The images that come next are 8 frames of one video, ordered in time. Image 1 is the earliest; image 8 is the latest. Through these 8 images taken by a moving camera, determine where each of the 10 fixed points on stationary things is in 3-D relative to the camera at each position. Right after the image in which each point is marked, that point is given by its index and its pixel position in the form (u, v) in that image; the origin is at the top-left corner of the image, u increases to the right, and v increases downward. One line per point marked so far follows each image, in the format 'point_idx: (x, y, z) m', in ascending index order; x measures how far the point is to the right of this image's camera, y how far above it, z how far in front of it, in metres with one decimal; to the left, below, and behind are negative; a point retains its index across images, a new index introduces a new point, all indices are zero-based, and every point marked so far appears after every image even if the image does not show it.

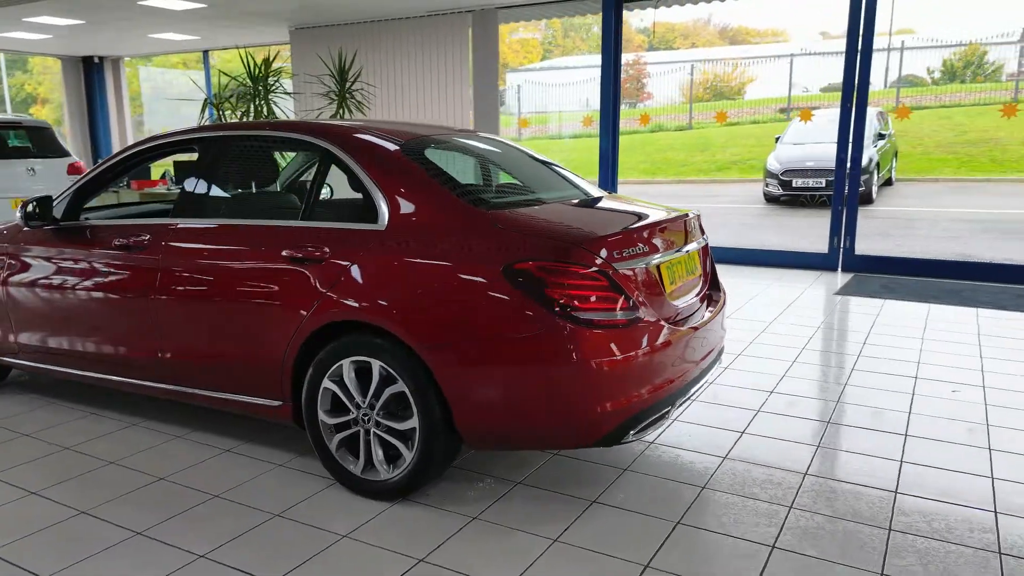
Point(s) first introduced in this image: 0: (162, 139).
0: (-1.6, +0.7, +3.5) m
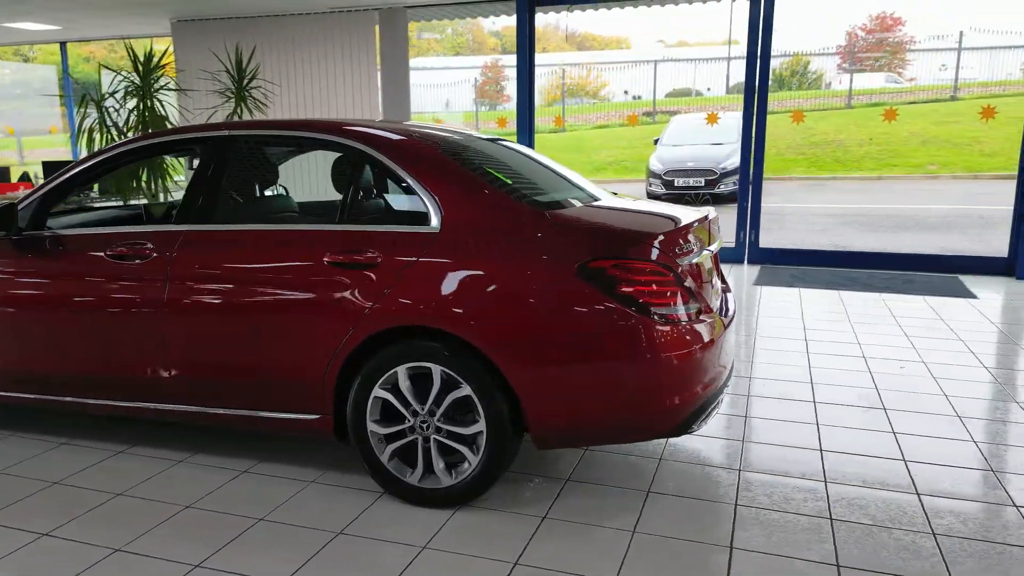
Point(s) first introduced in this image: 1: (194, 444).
0: (-1.5, +0.6, +3.2) m
1: (-1.5, -0.7, +3.4) m
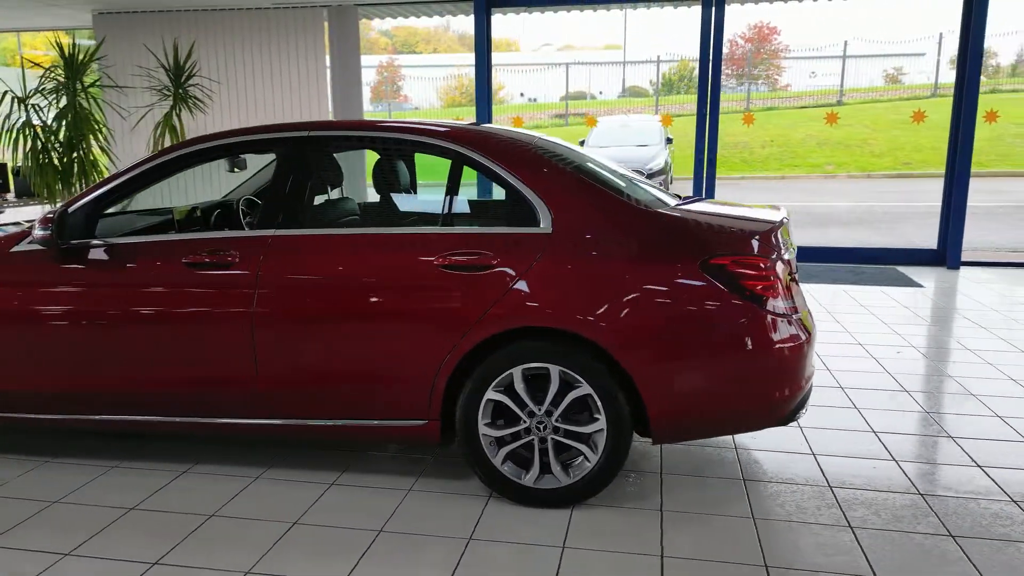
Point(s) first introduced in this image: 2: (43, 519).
0: (-1.1, +0.6, +3.1) m
1: (-1.1, -0.8, +3.3) m
2: (-1.7, -0.9, +2.7) m
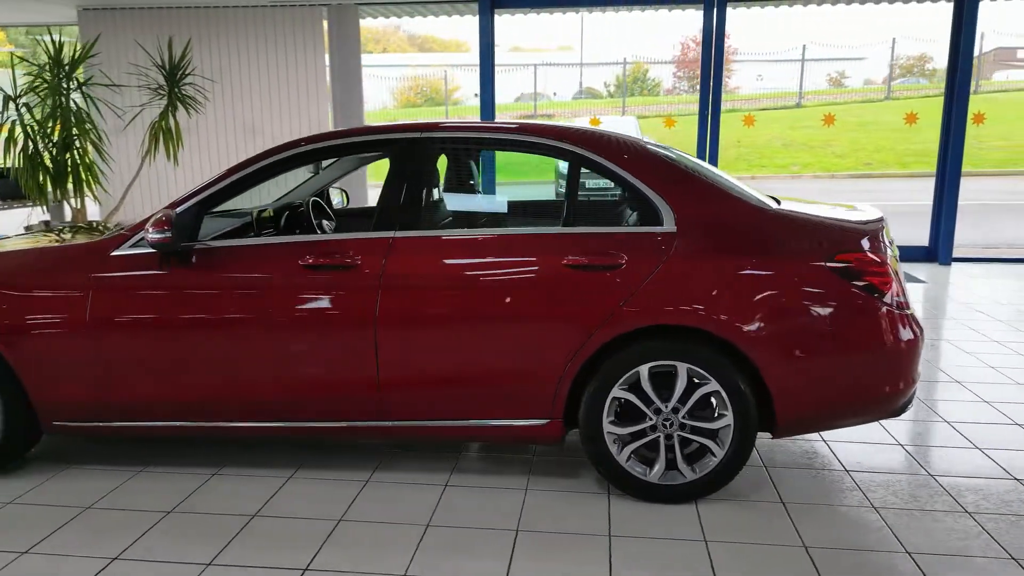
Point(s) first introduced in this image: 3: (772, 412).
0: (-0.7, +0.6, +3.0) m
1: (-0.6, -0.8, +3.2) m
2: (-1.2, -0.9, +2.7) m
3: (+1.0, -0.5, +2.8) m
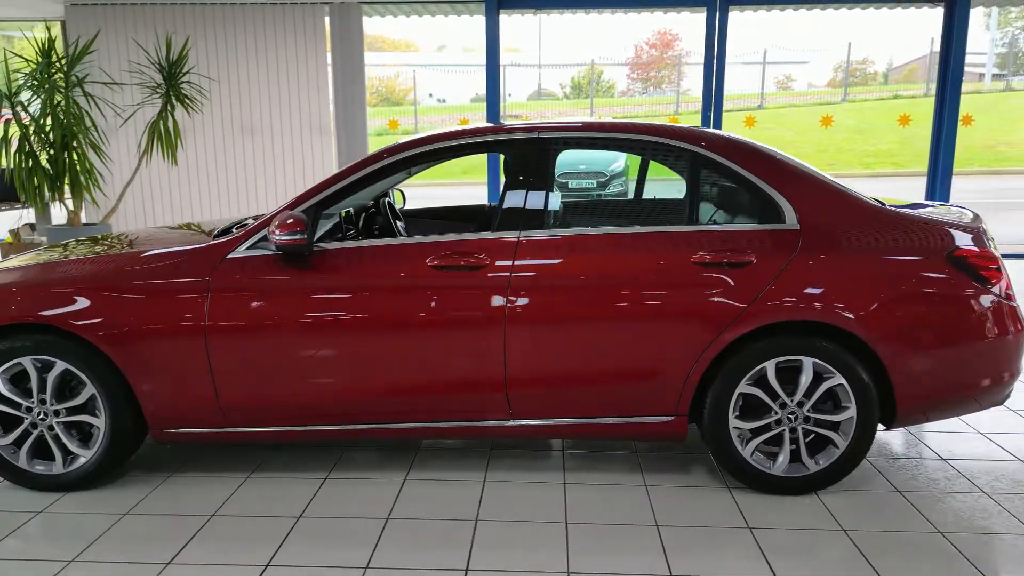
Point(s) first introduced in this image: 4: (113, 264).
0: (-0.2, +0.6, +3.0) m
1: (-0.2, -0.8, +3.2) m
2: (-0.7, -0.9, +2.6) m
3: (+1.5, -0.5, +2.9) m
4: (-1.6, +0.1, +2.9) m
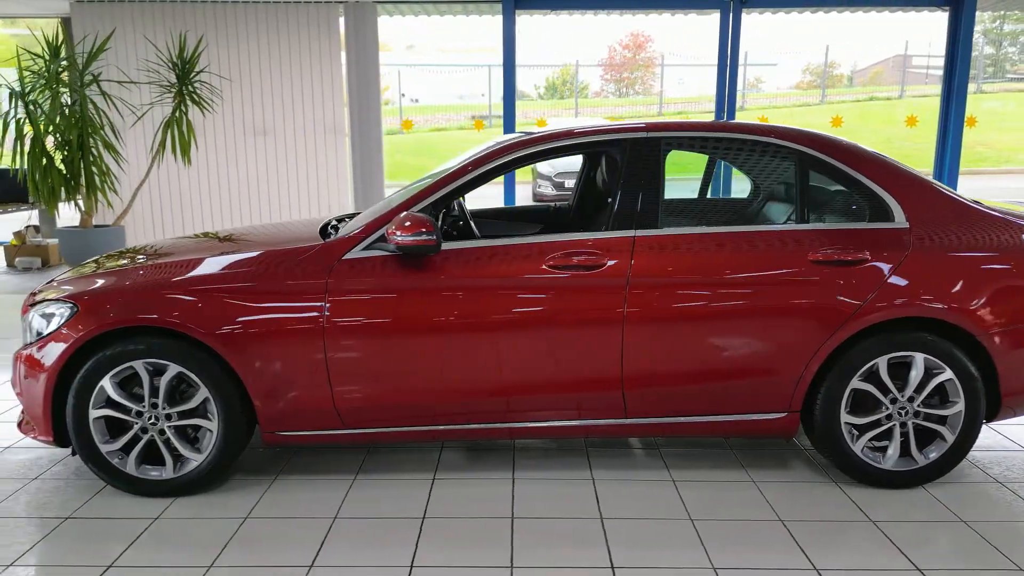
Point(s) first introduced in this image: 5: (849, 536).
0: (+0.3, +0.6, +3.0) m
1: (+0.3, -0.8, +3.2) m
2: (-0.3, -0.9, +2.6) m
3: (+1.9, -0.4, +3.0) m
4: (-1.1, +0.1, +2.9) m
5: (+1.2, -0.9, +2.6) m
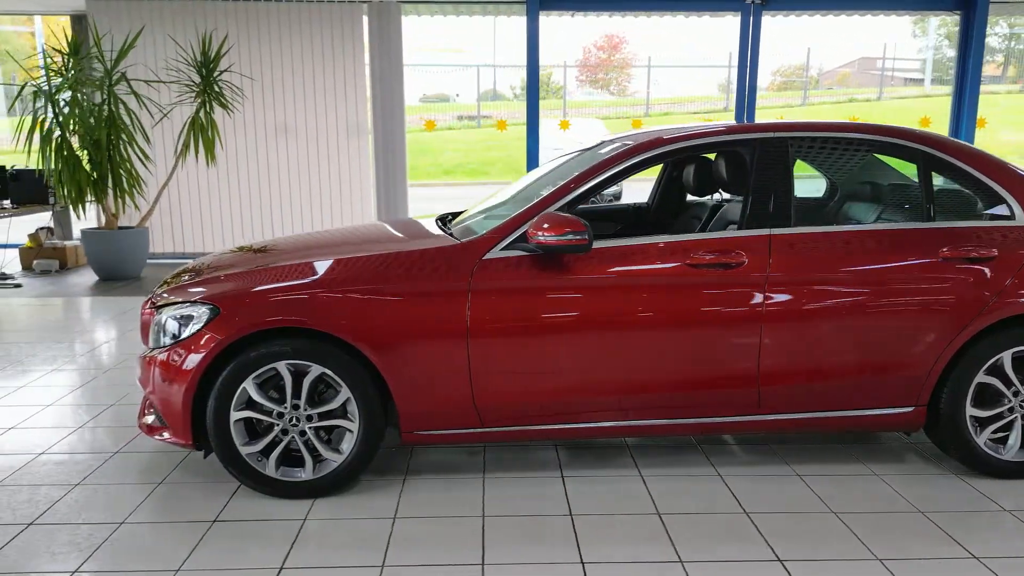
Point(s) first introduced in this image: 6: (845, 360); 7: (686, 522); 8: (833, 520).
0: (+0.8, +0.6, +3.1) m
1: (+0.8, -0.8, +3.3) m
2: (+0.3, -0.9, +2.6) m
3: (+2.5, -0.4, +3.1) m
4: (-0.6, +0.1, +2.9) m
5: (+1.7, -0.9, +2.7) m
6: (+1.4, -0.3, +3.0) m
7: (+0.6, -0.9, +2.7) m
8: (+1.2, -0.9, +2.7) m
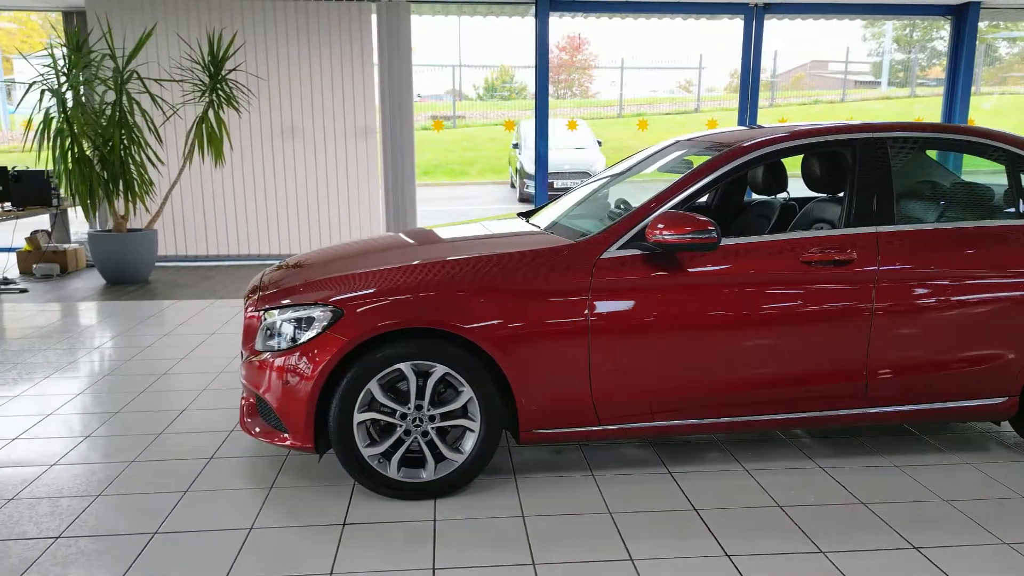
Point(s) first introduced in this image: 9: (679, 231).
0: (+1.2, +0.6, +3.1) m
1: (+1.3, -0.7, +3.3) m
2: (+0.8, -0.9, +2.7) m
3: (+2.9, -0.4, +3.3) m
4: (-0.1, +0.1, +2.9) m
5: (+2.2, -0.8, +2.8) m
6: (+1.9, -0.2, +3.1) m
7: (+1.1, -0.8, +2.8) m
8: (+1.6, -0.8, +2.8) m
9: (+0.6, +0.2, +2.9) m
